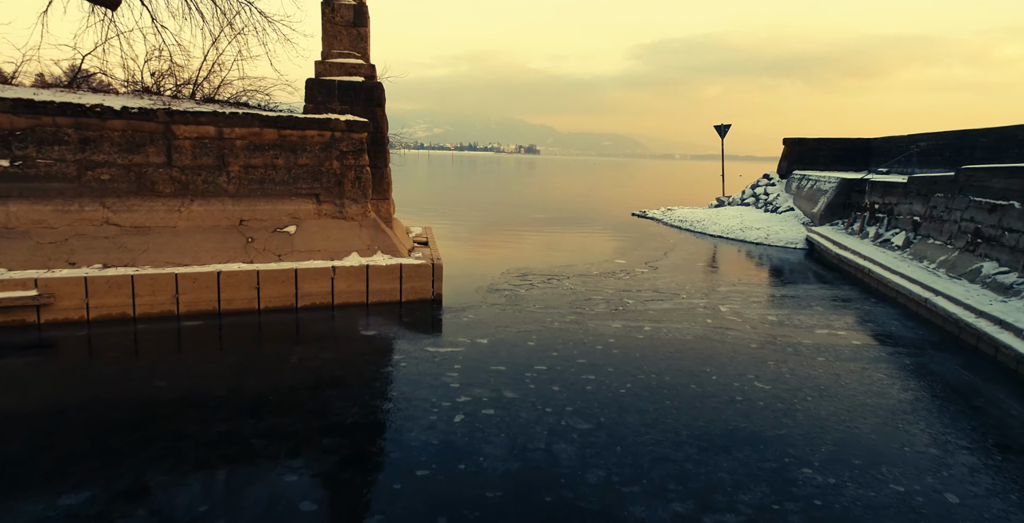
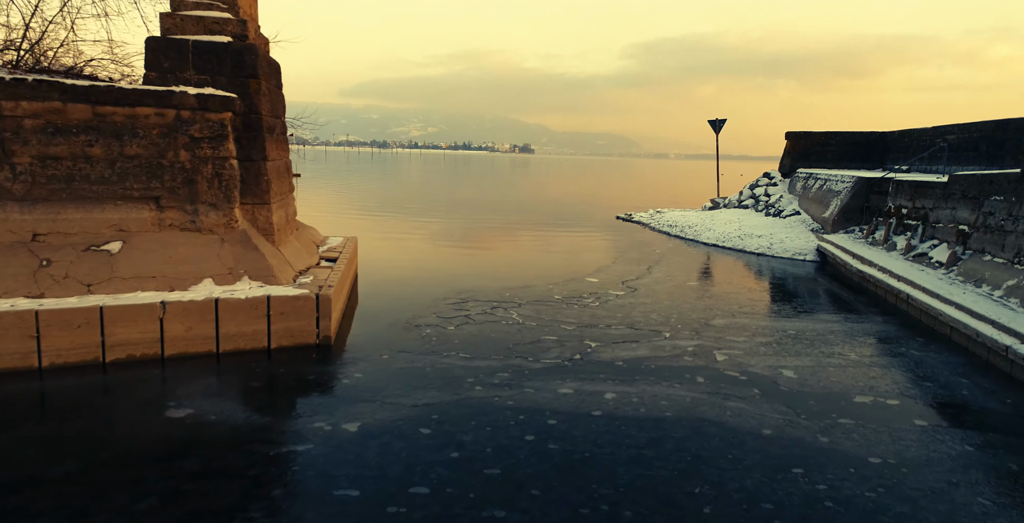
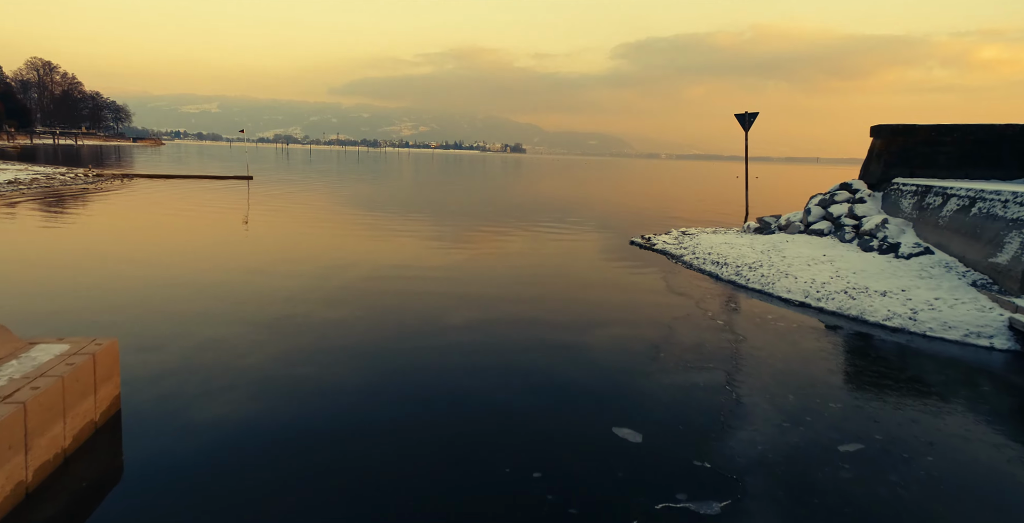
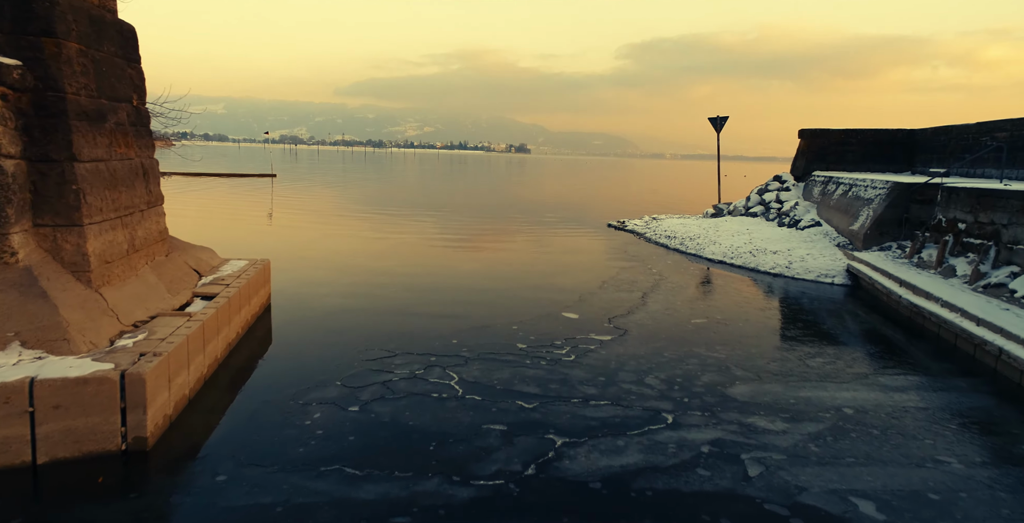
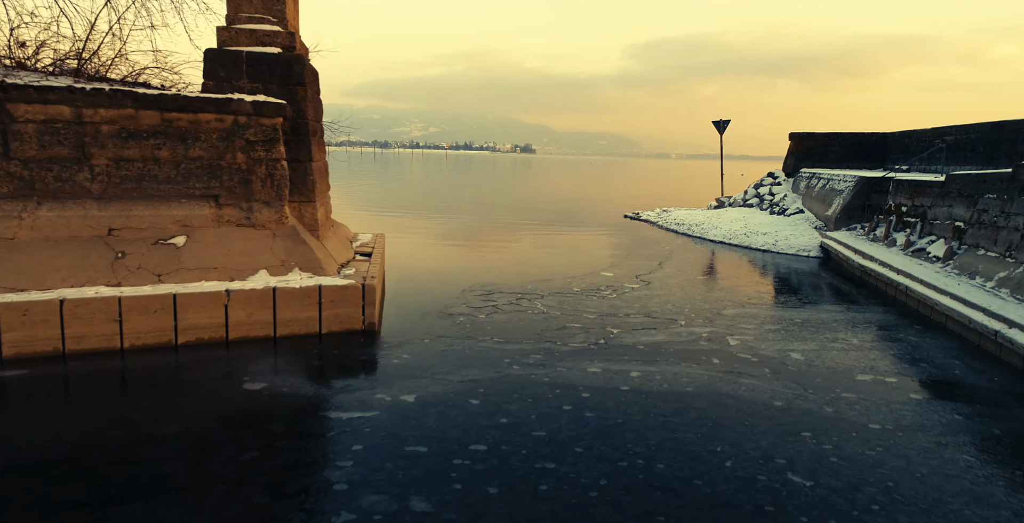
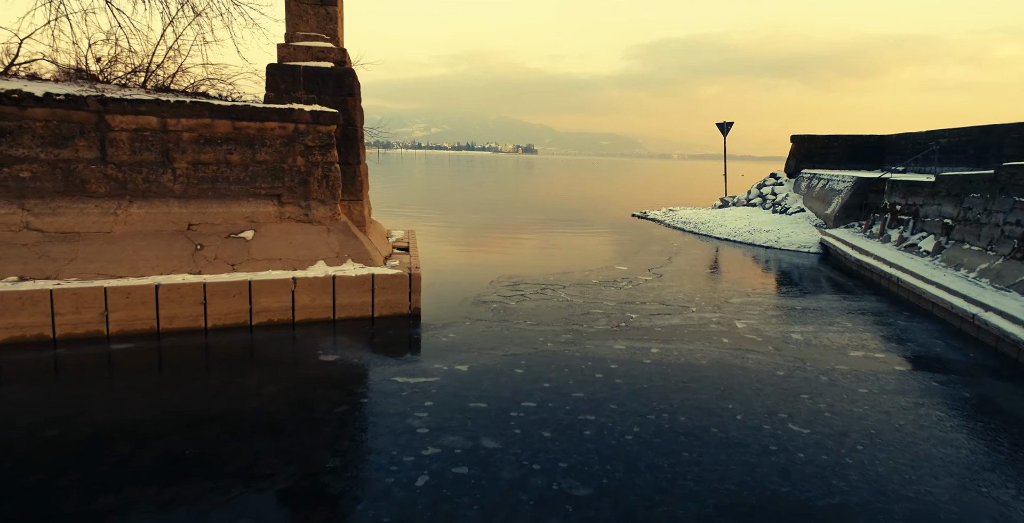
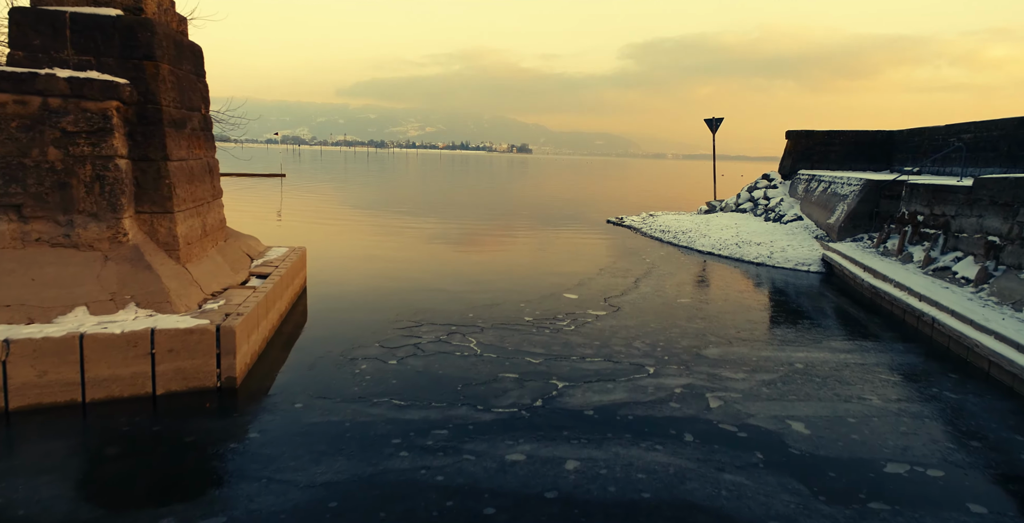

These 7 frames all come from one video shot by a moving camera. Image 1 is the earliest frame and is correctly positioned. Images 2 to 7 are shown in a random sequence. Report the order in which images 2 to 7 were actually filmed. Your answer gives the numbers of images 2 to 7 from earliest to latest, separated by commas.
6, 5, 2, 7, 4, 3
